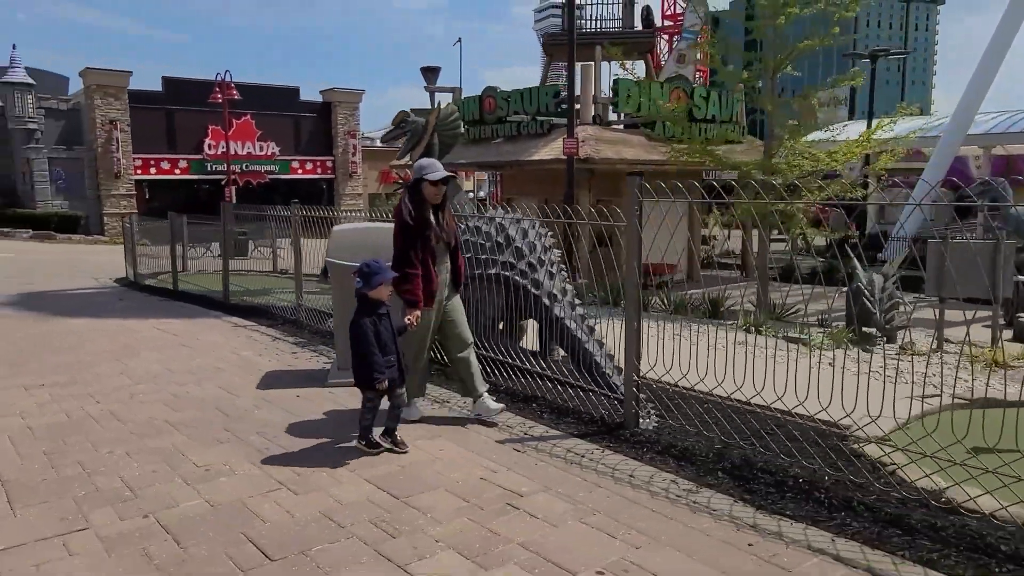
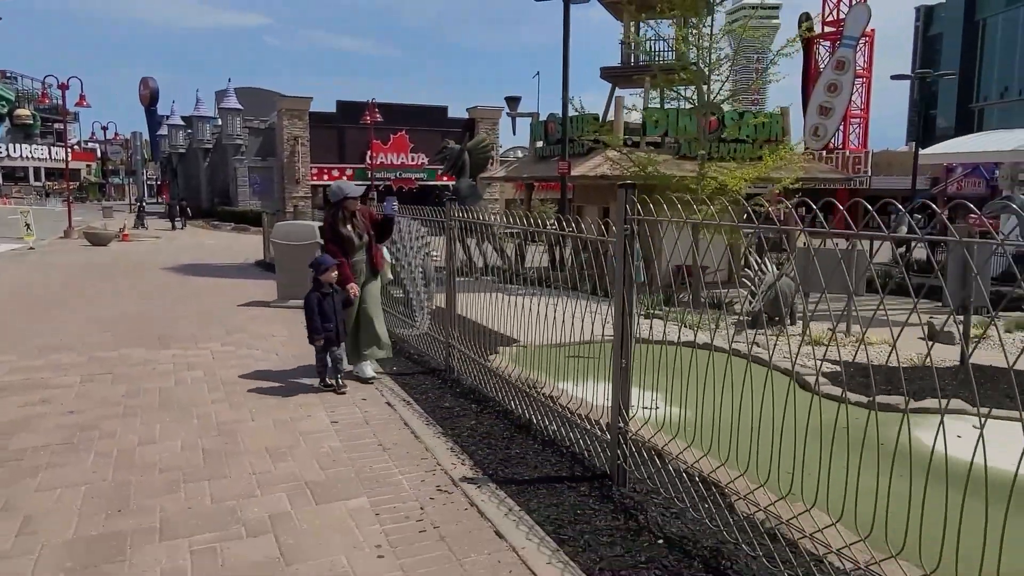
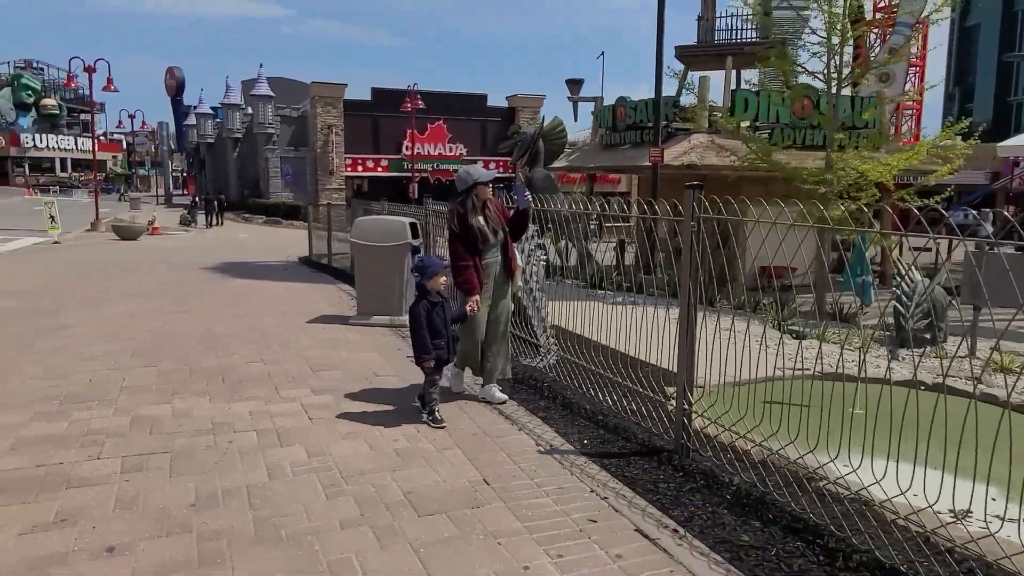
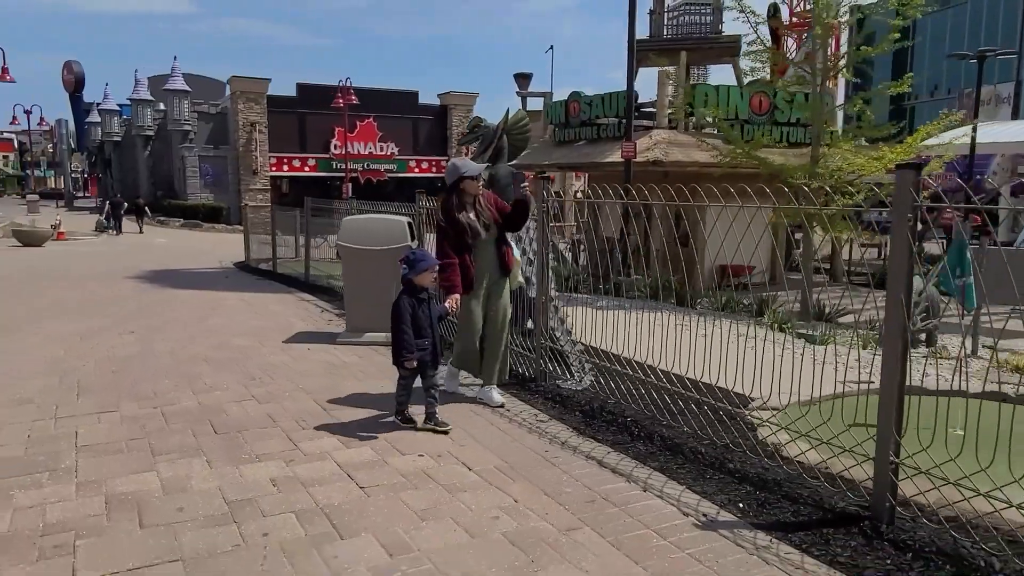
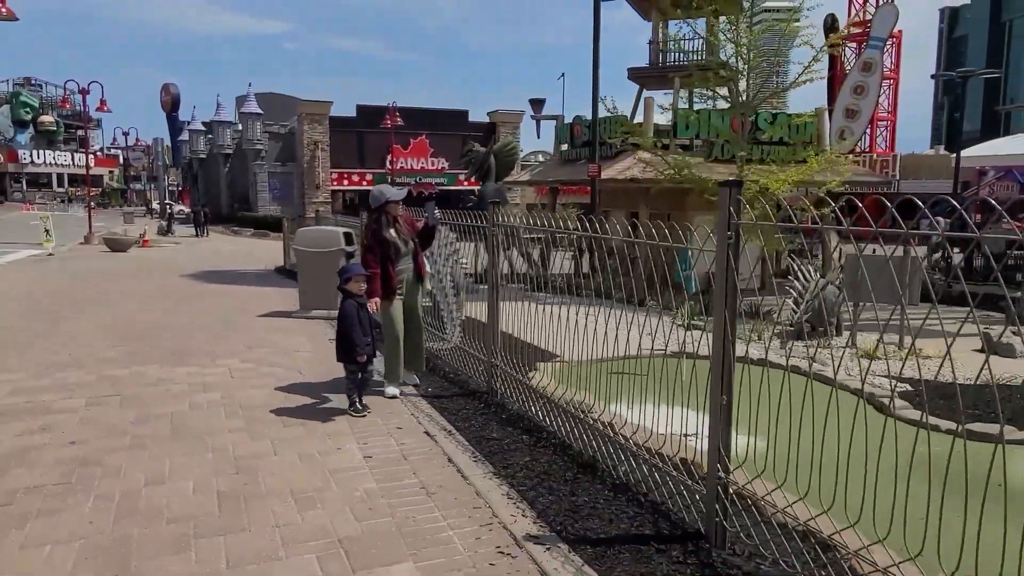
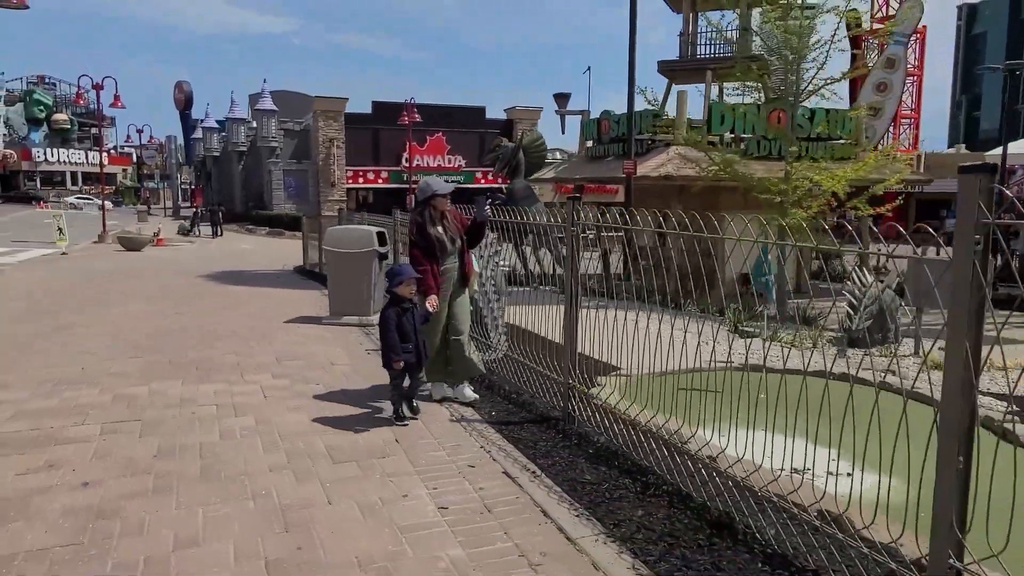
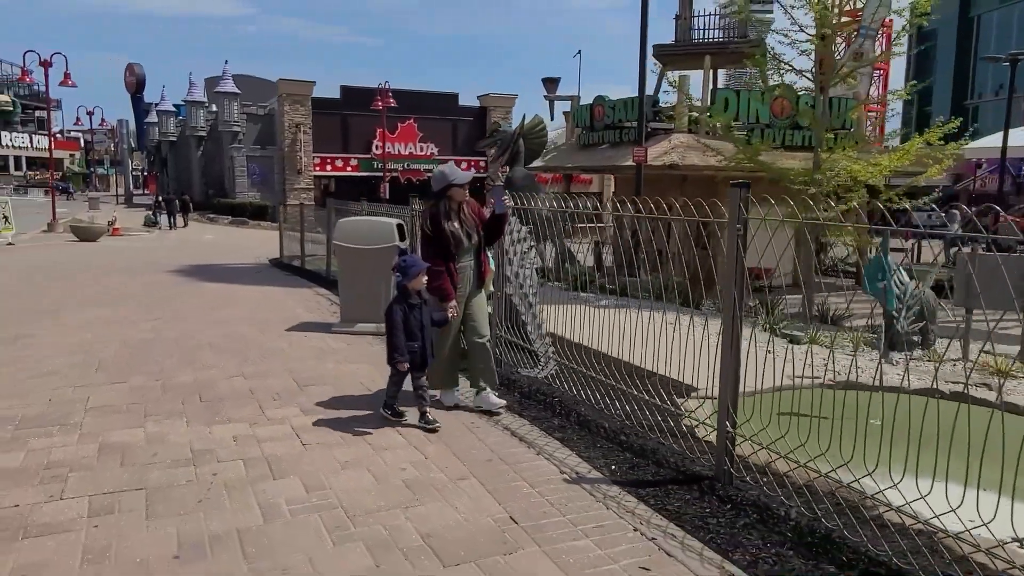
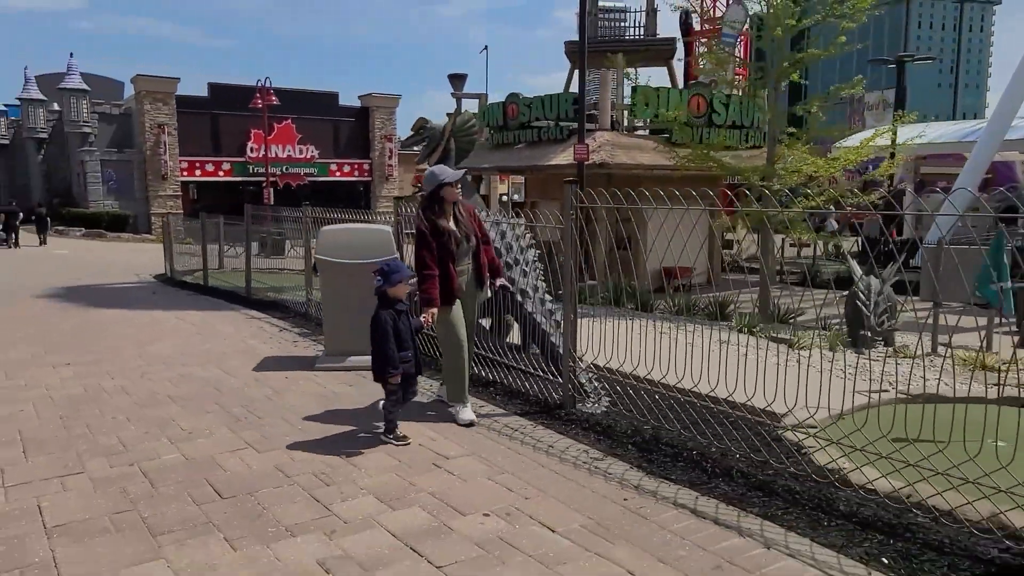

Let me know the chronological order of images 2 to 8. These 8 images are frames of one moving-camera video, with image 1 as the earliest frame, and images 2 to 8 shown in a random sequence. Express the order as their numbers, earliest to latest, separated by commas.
8, 4, 7, 3, 6, 5, 2
